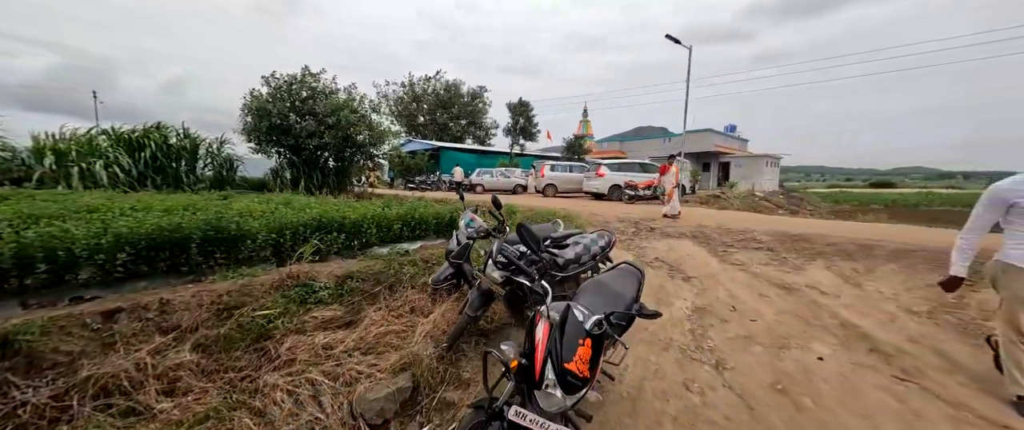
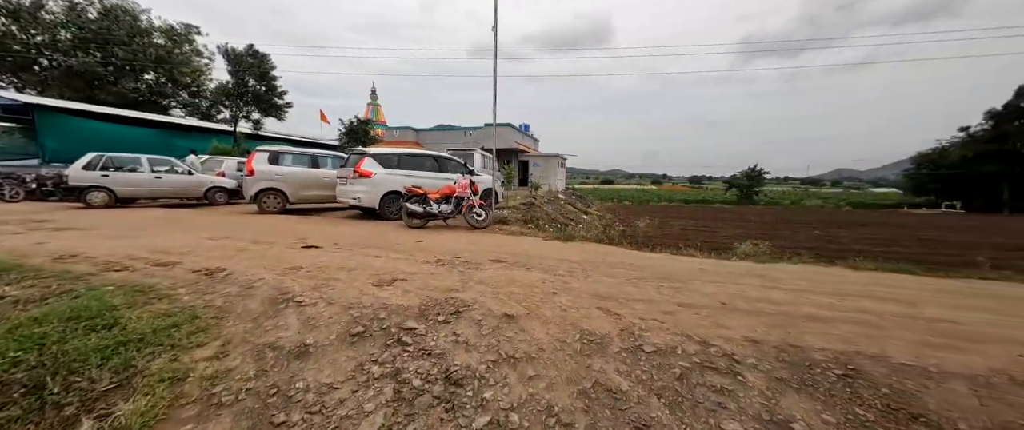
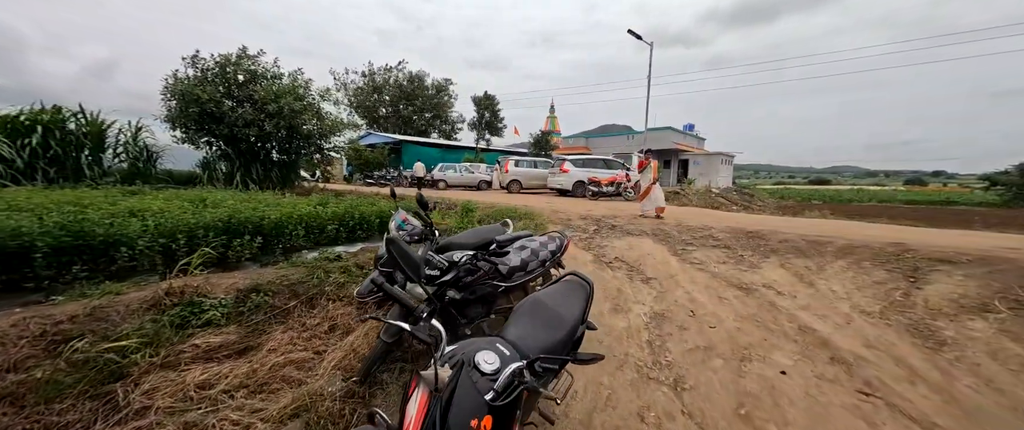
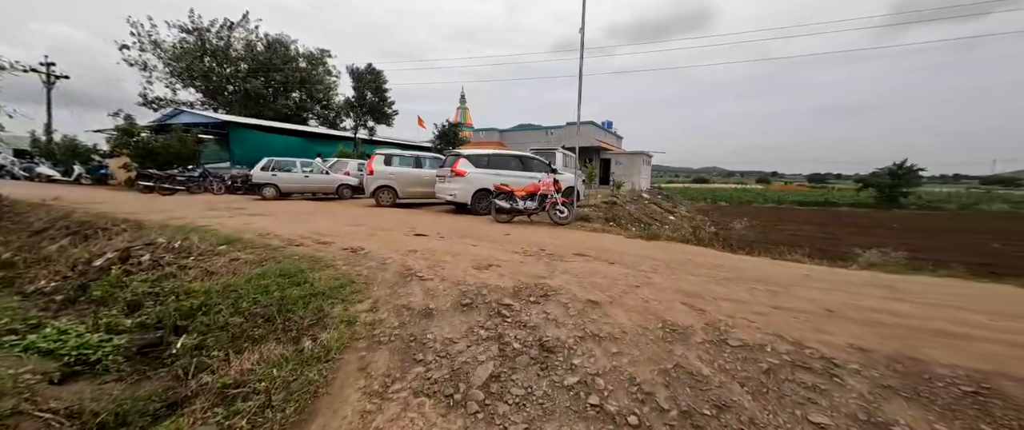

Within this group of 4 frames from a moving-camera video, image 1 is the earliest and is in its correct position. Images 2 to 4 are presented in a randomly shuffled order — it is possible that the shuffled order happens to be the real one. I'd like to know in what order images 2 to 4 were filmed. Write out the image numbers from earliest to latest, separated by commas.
3, 4, 2
